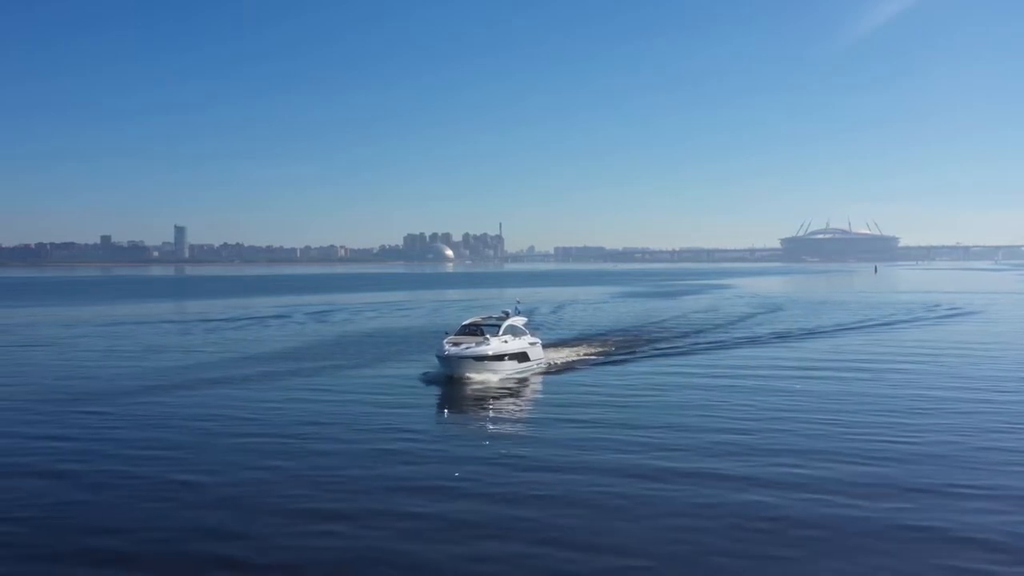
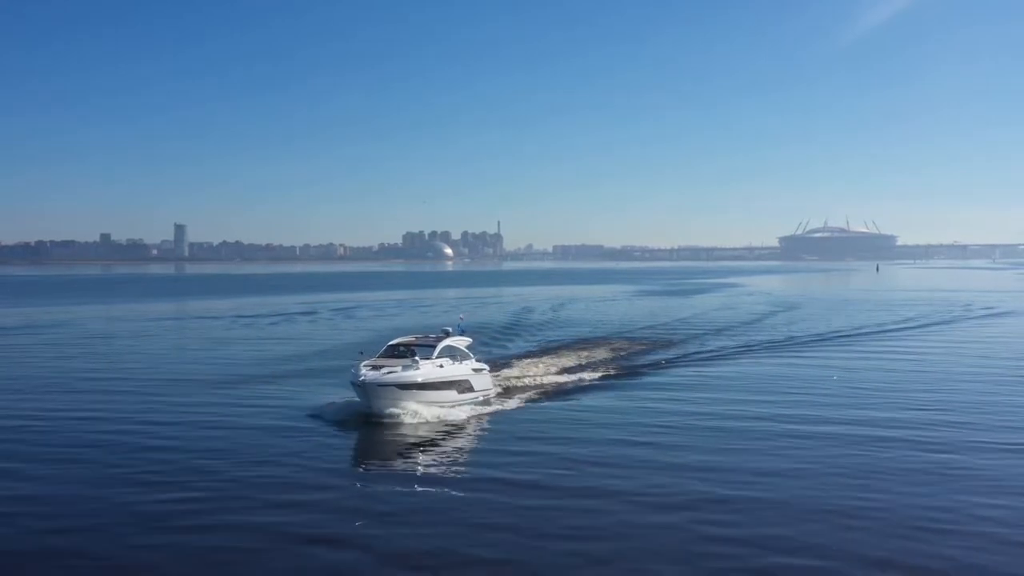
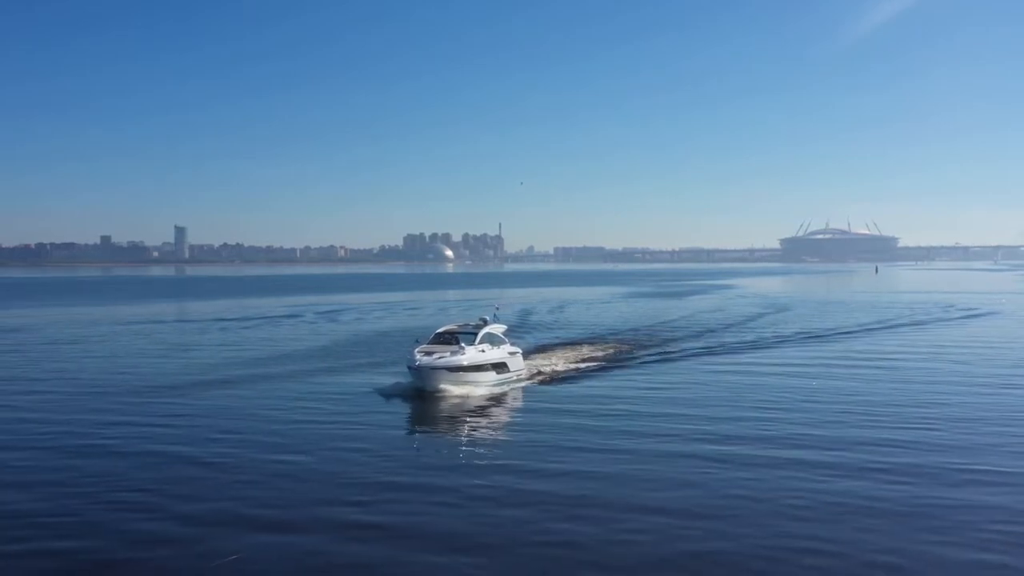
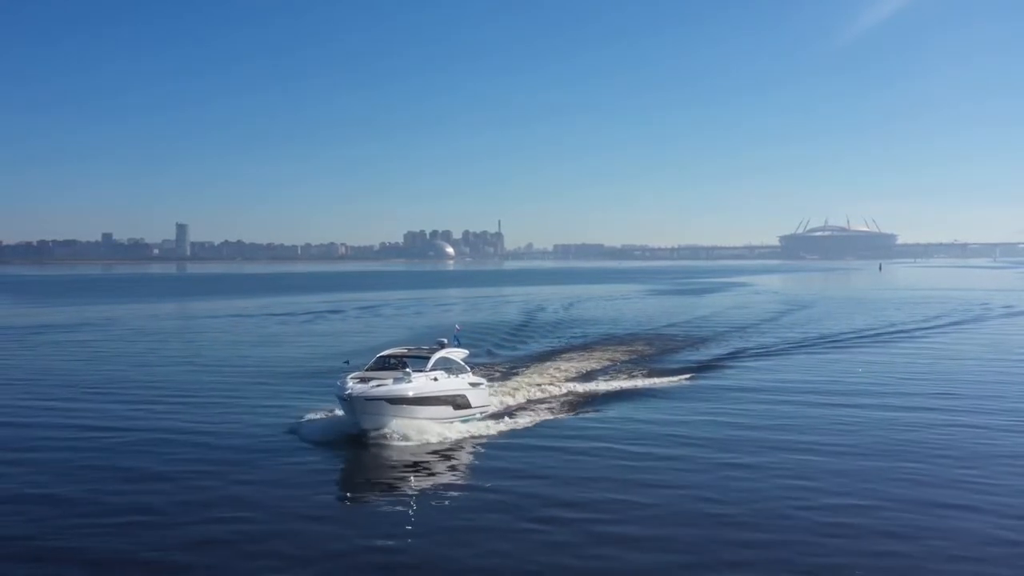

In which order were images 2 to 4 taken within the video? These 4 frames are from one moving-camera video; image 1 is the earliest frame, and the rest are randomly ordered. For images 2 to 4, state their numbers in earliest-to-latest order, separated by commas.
3, 2, 4
